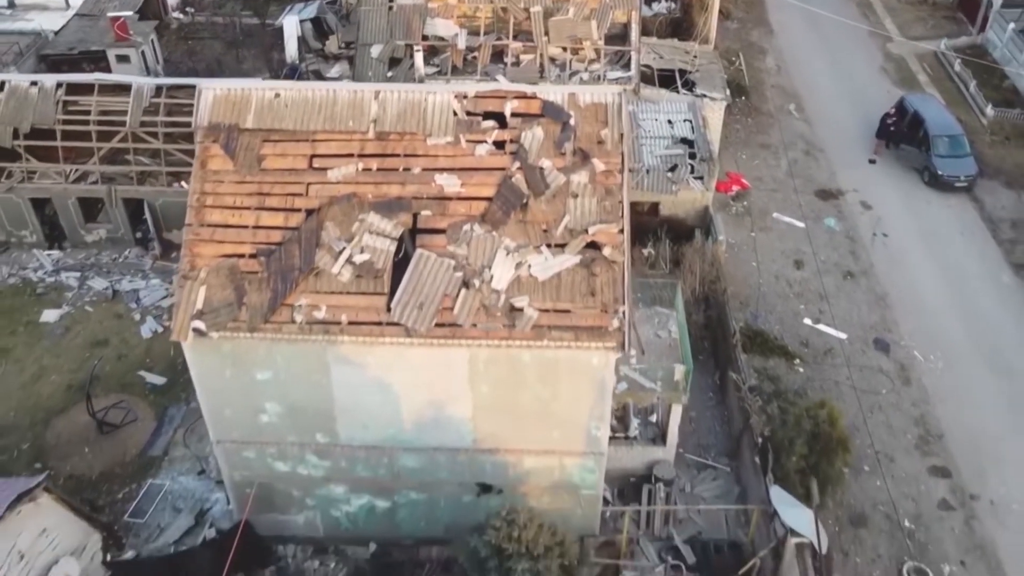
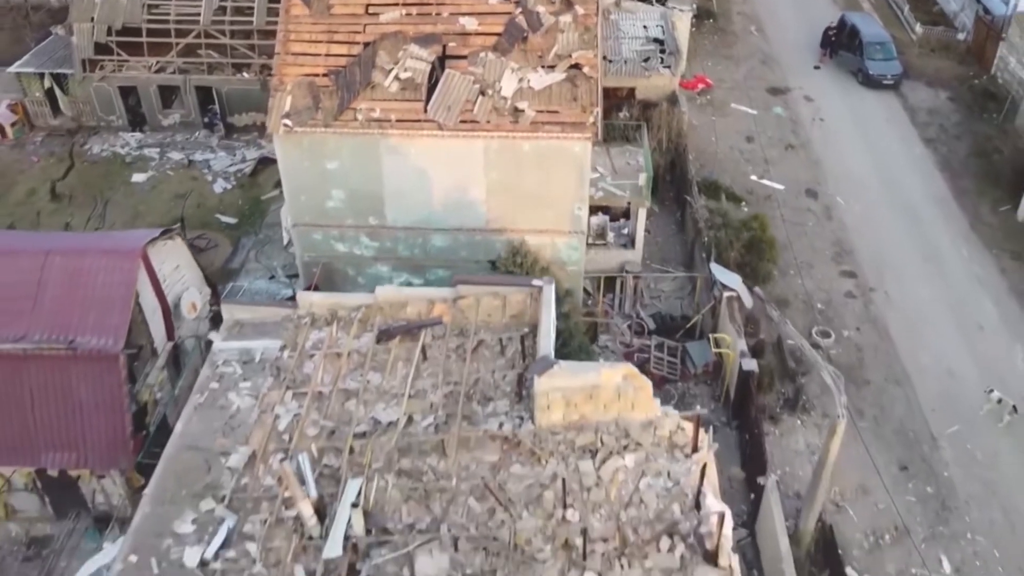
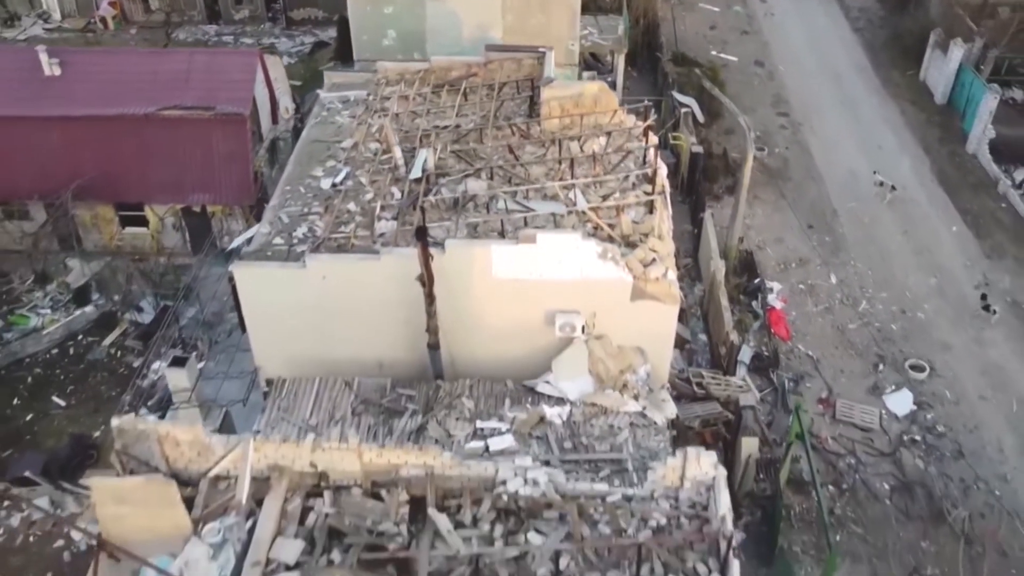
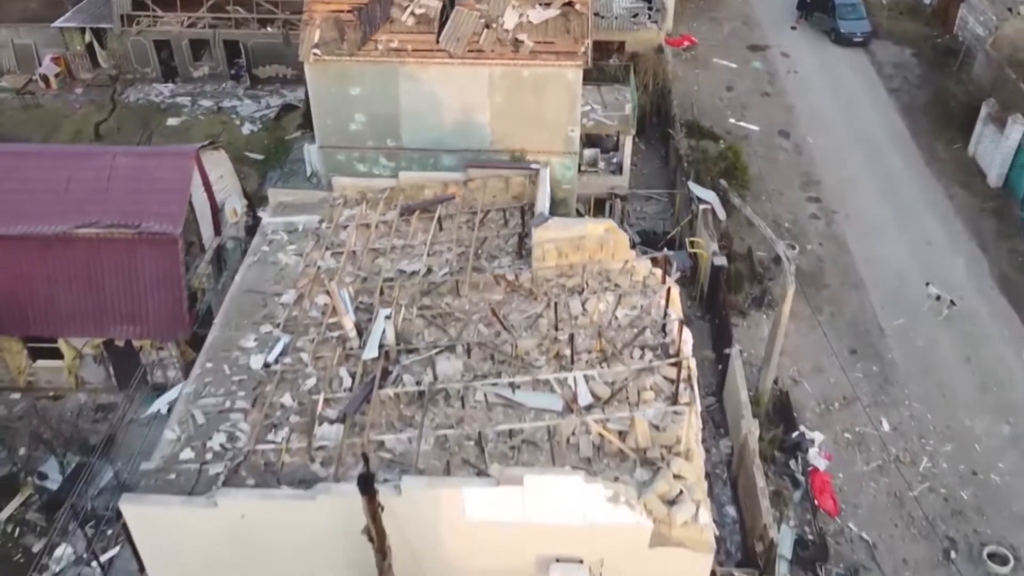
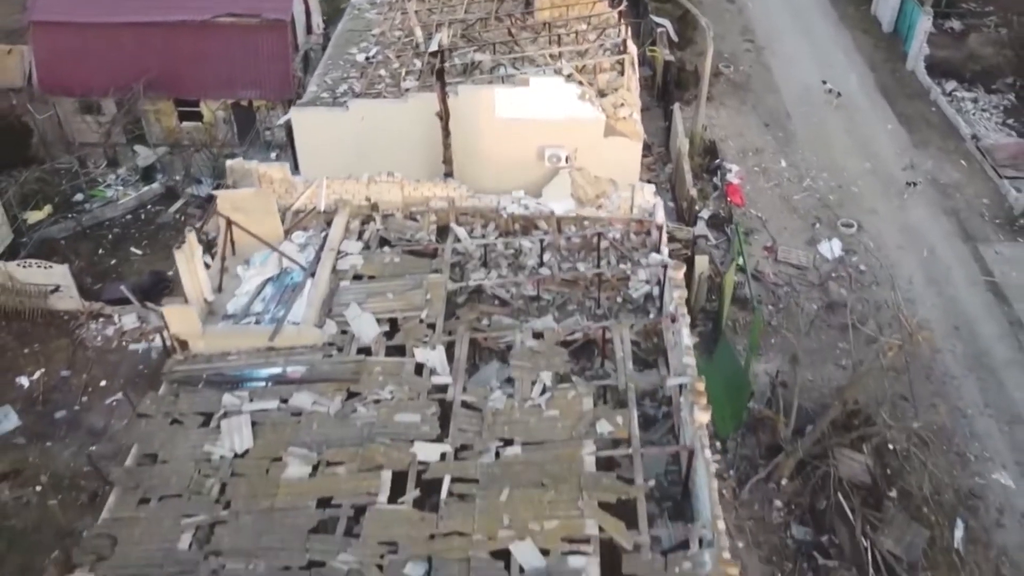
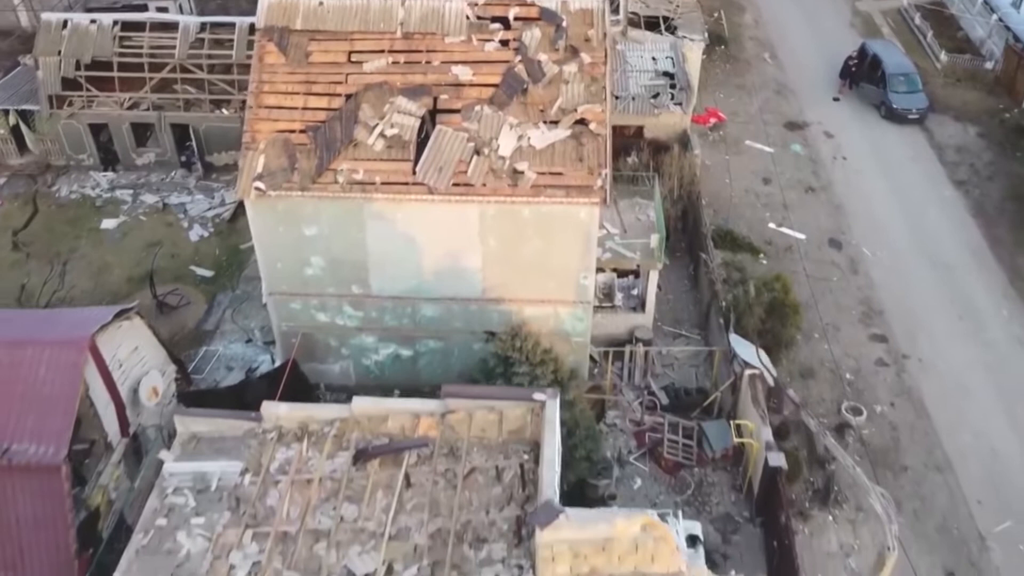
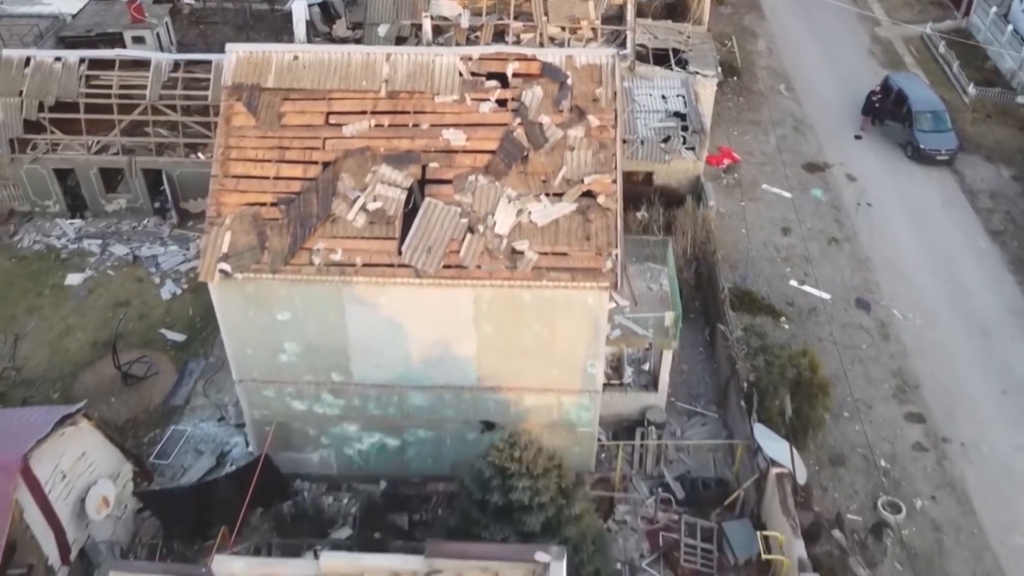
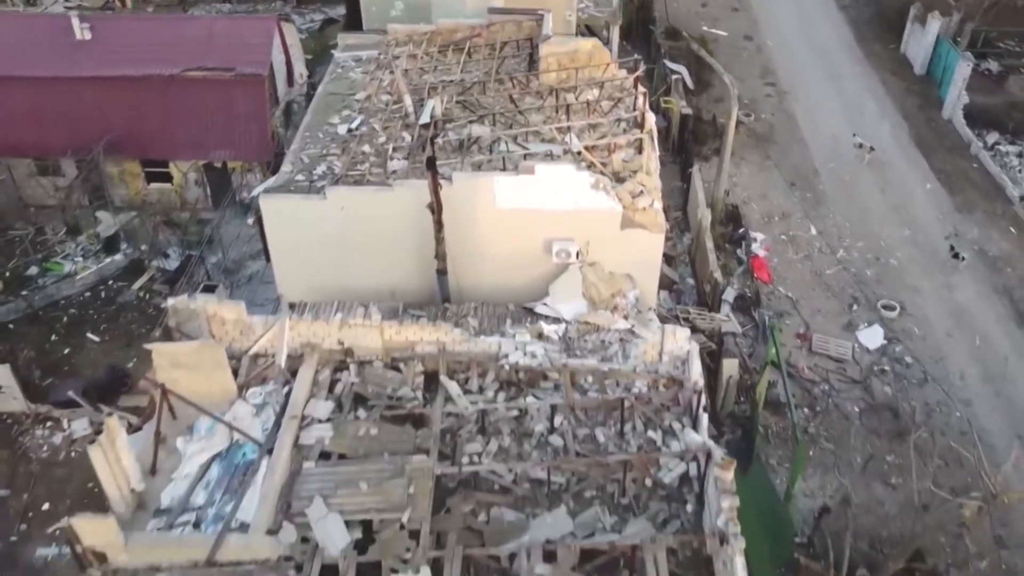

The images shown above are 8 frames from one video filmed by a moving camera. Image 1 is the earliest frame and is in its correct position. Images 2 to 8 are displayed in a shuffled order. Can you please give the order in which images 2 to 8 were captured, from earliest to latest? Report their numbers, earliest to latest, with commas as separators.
7, 6, 2, 4, 3, 8, 5
